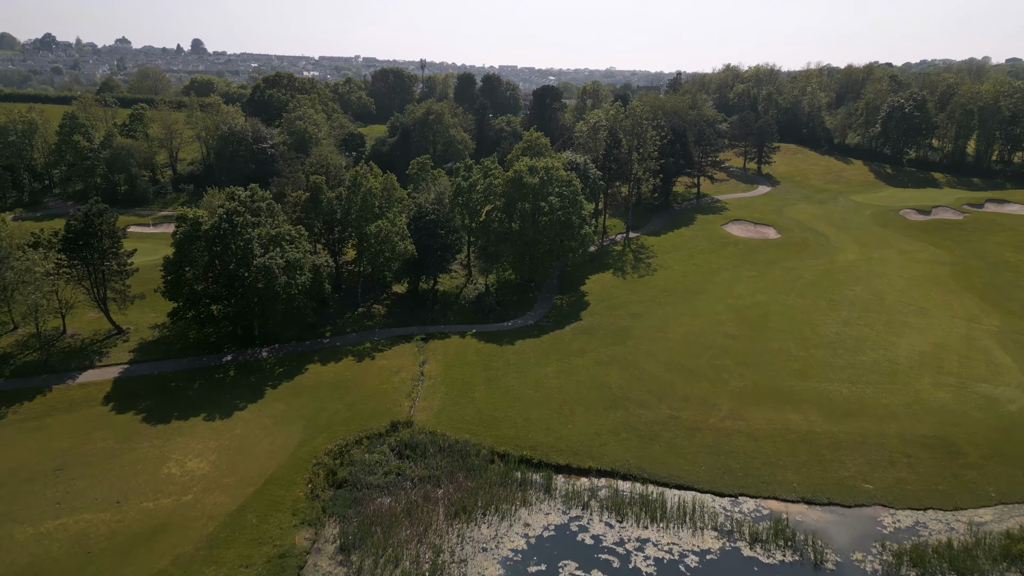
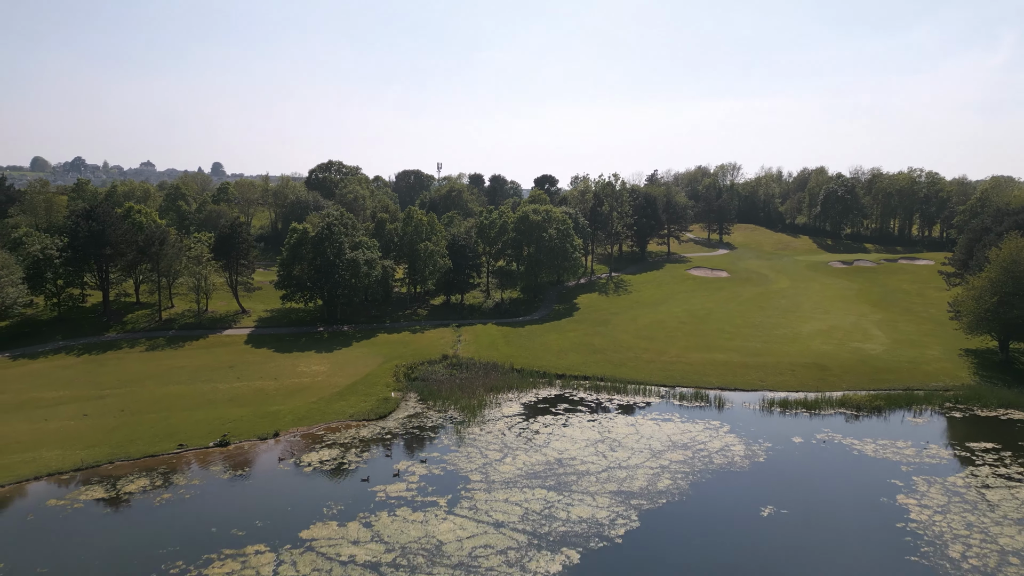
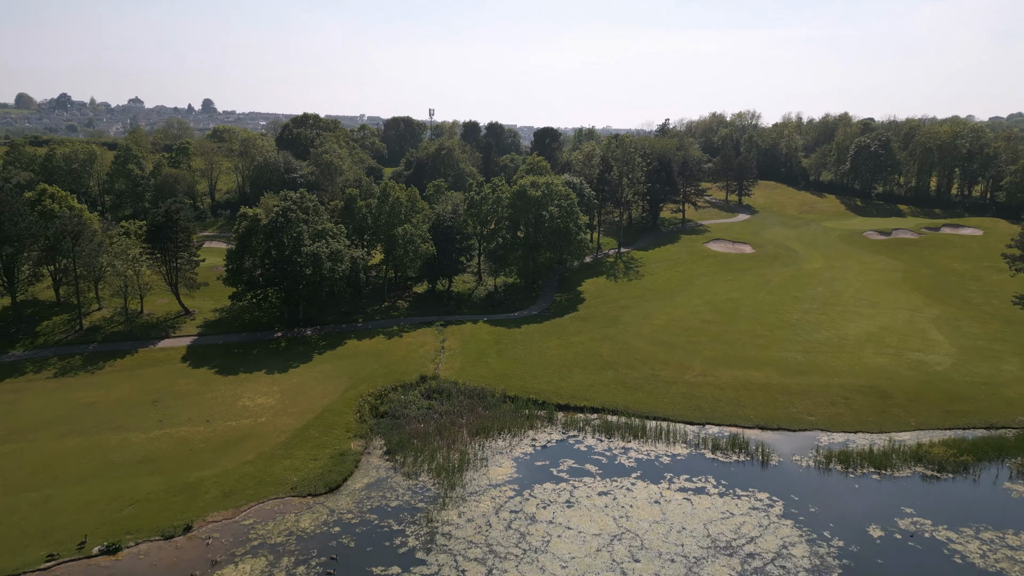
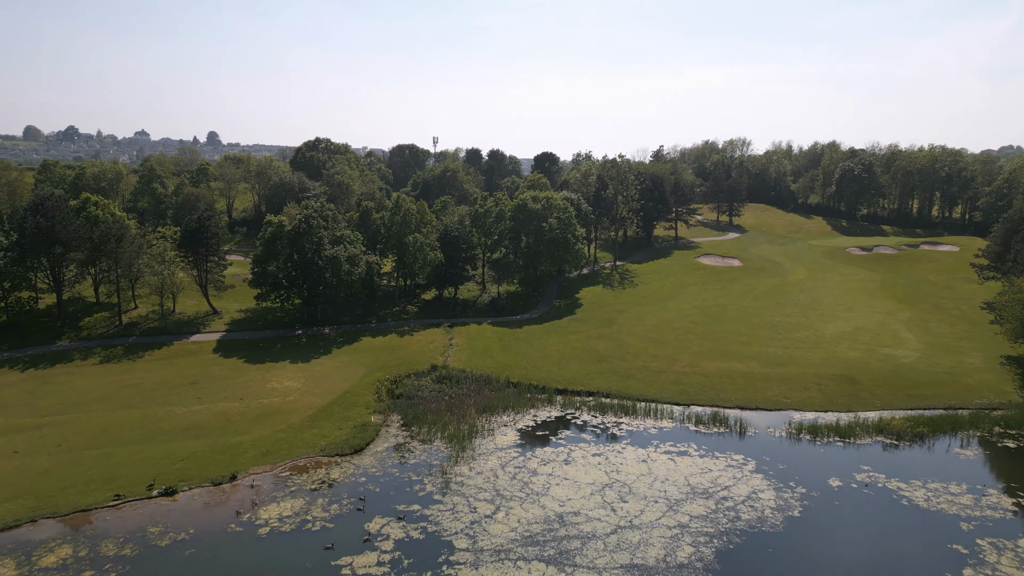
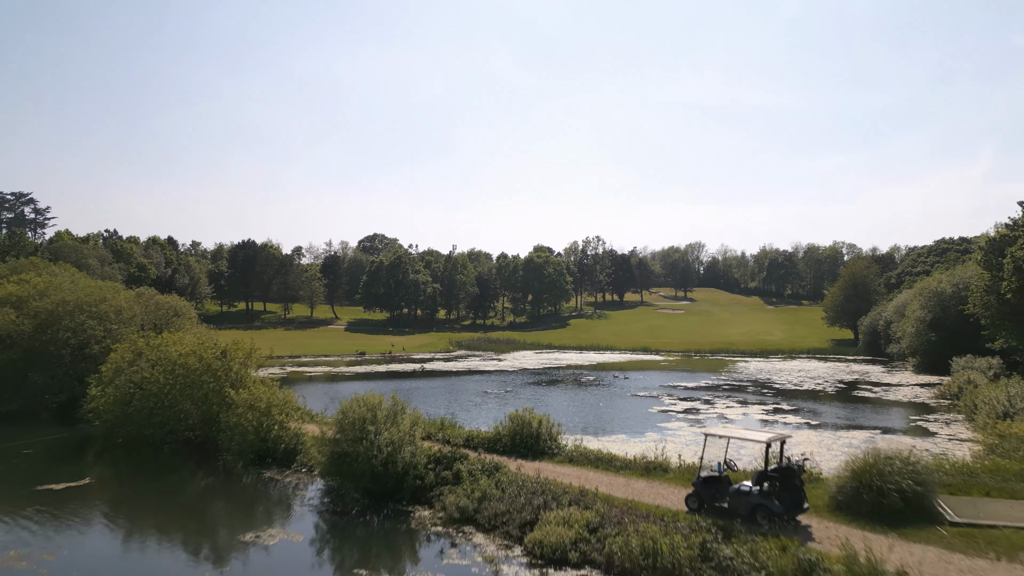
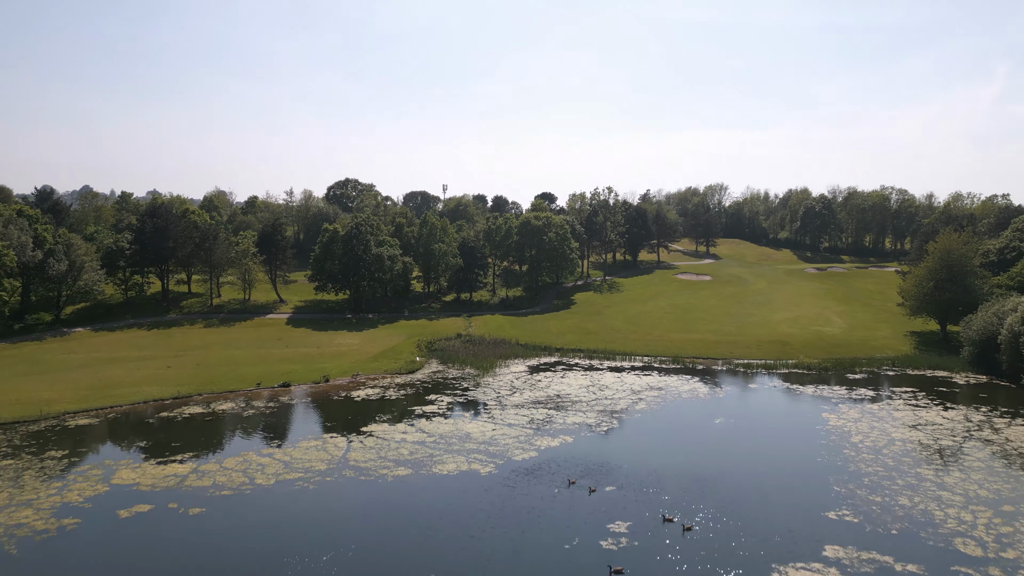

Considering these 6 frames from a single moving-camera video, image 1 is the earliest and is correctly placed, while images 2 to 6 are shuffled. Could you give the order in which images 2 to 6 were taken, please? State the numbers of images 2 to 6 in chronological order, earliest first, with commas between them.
3, 4, 2, 6, 5
